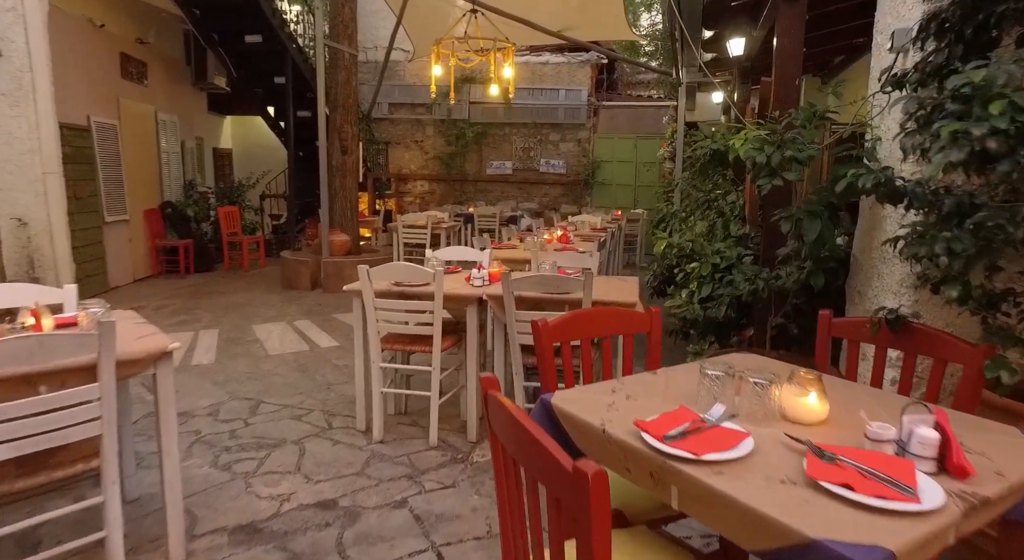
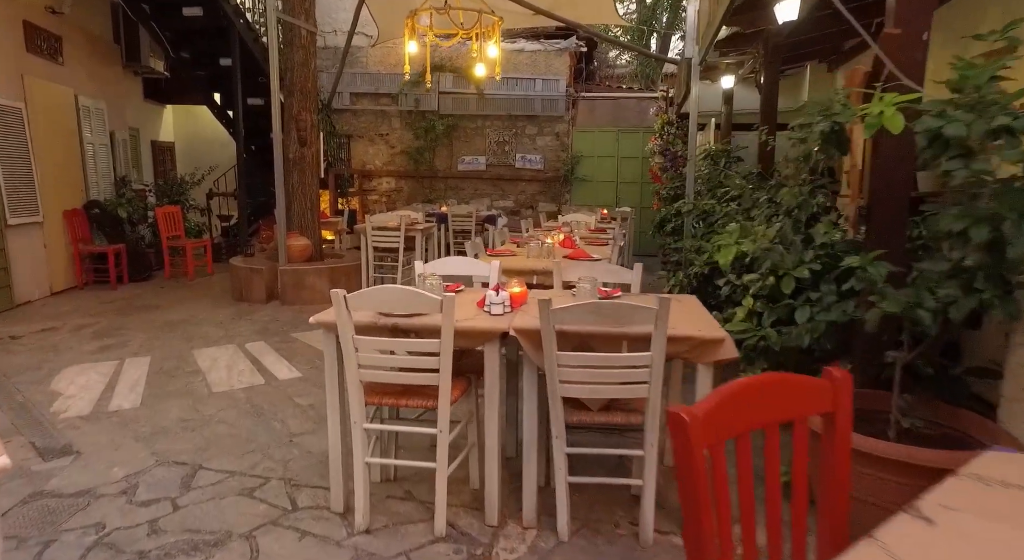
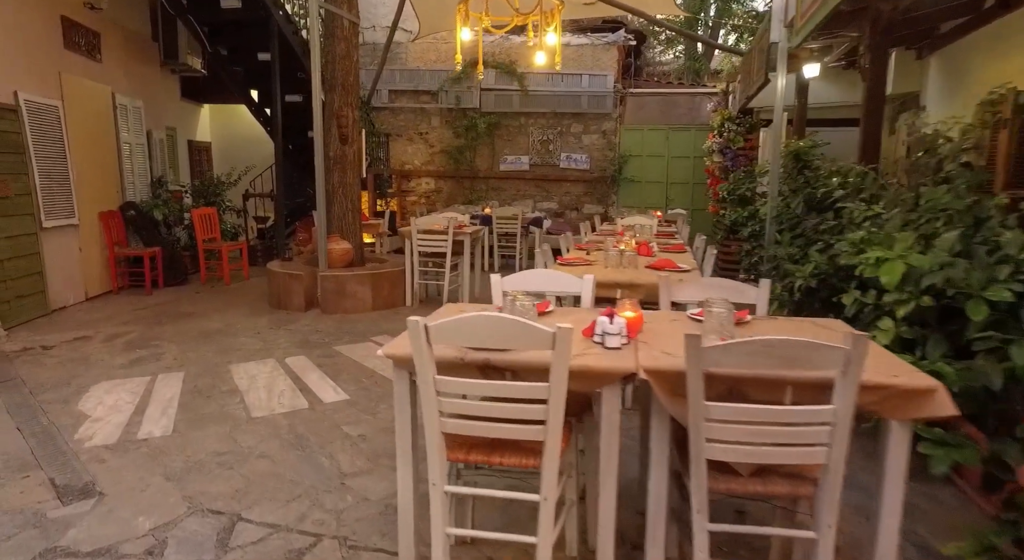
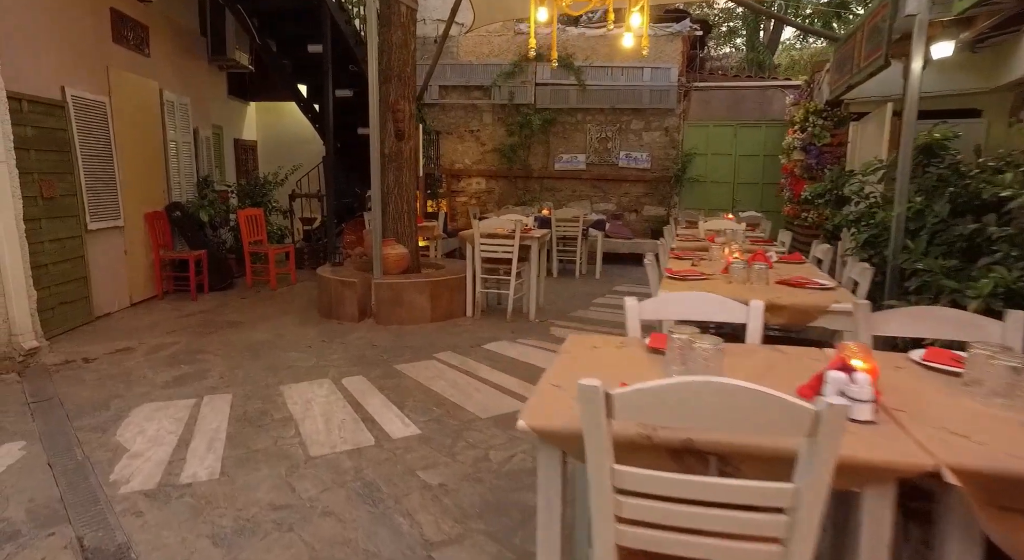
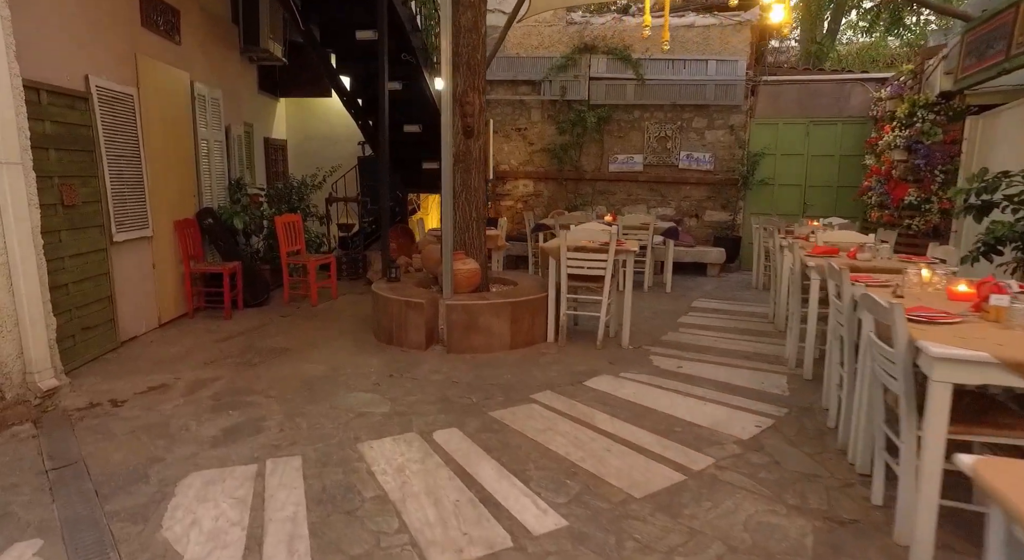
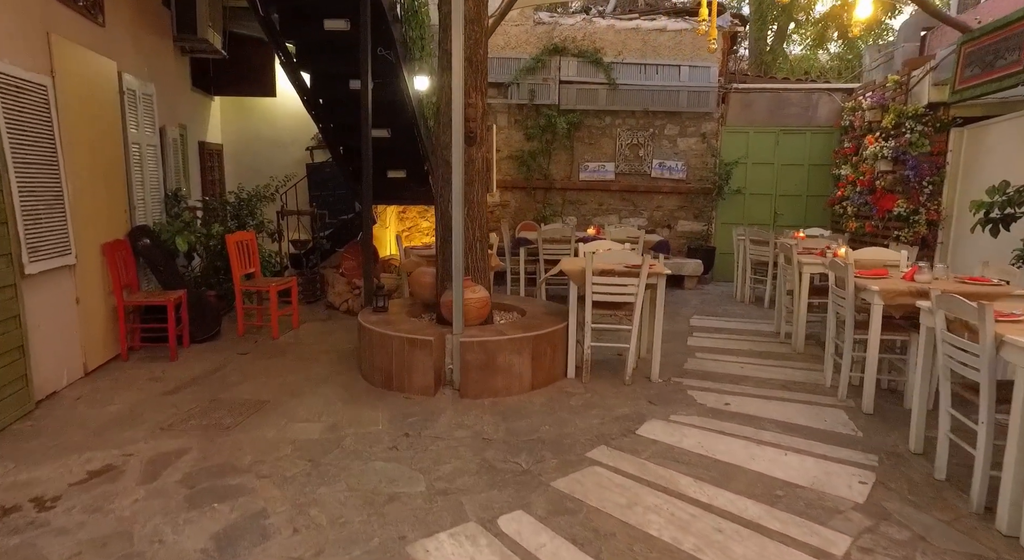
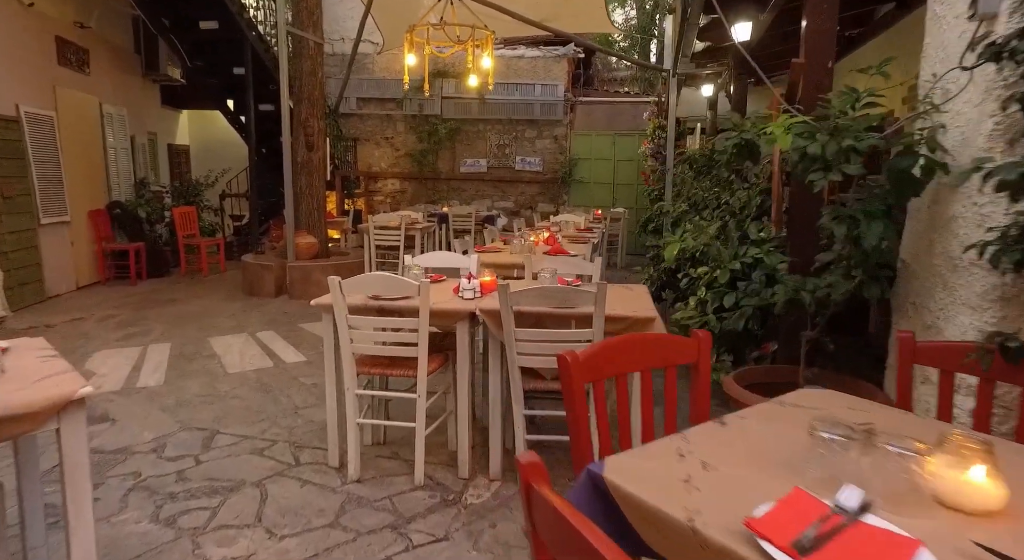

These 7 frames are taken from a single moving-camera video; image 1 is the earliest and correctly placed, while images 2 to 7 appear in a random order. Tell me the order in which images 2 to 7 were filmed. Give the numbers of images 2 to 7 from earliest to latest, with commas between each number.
7, 2, 3, 4, 5, 6
